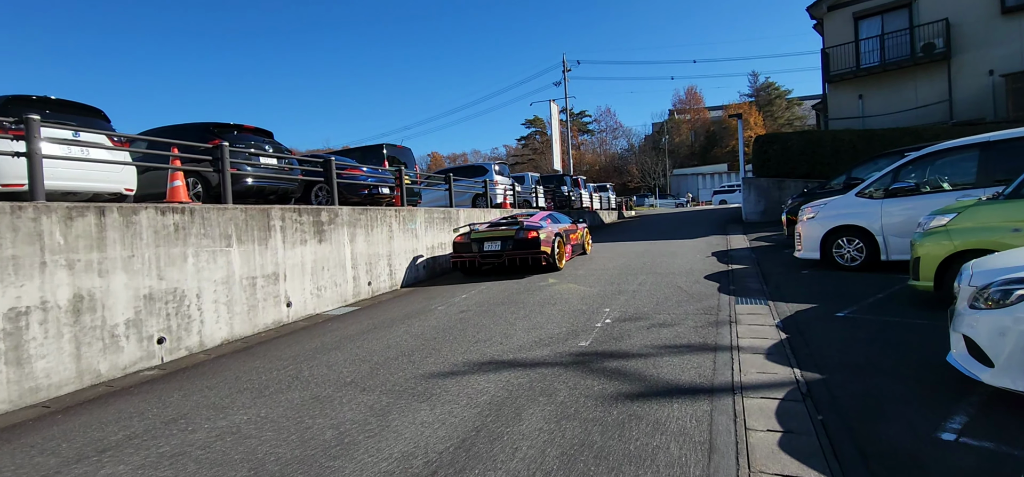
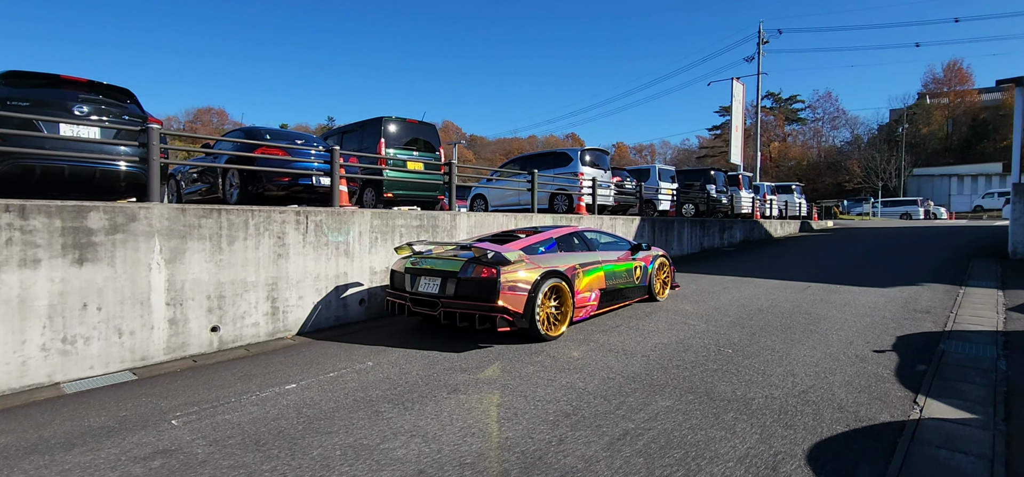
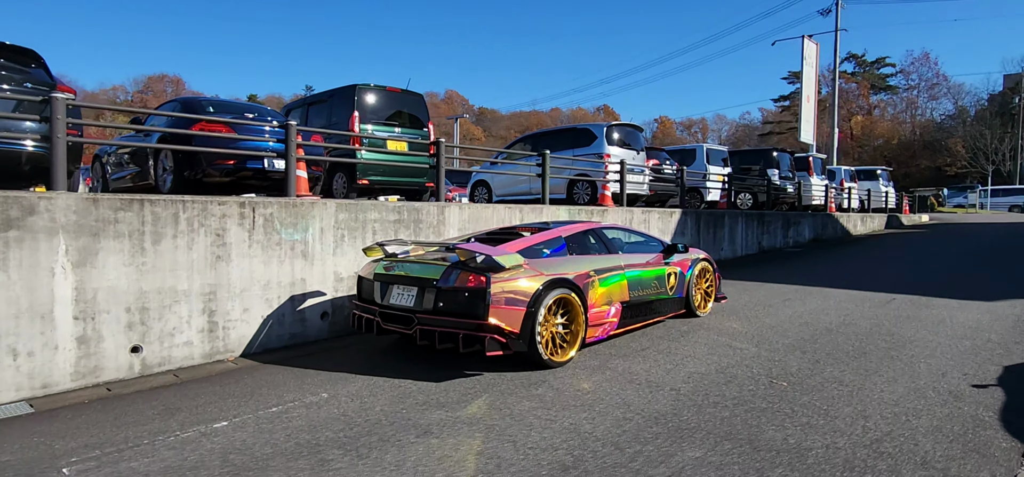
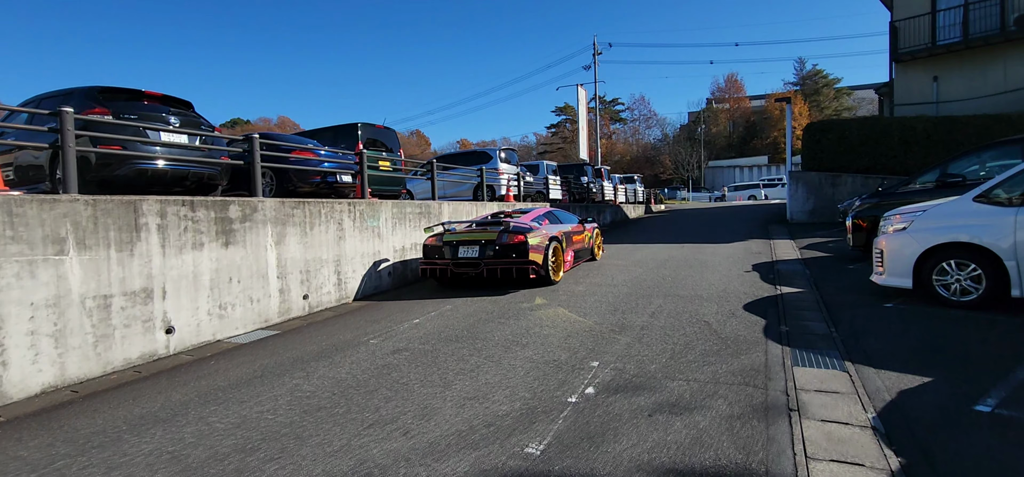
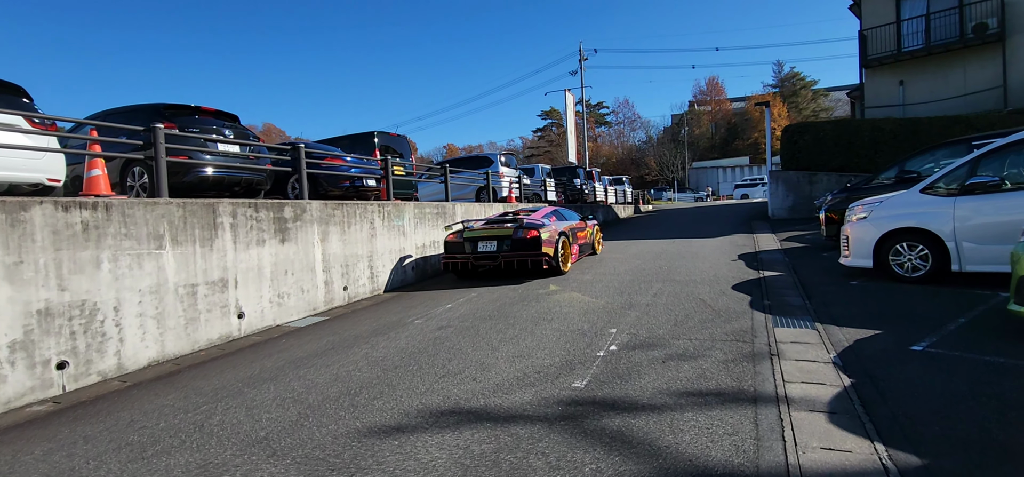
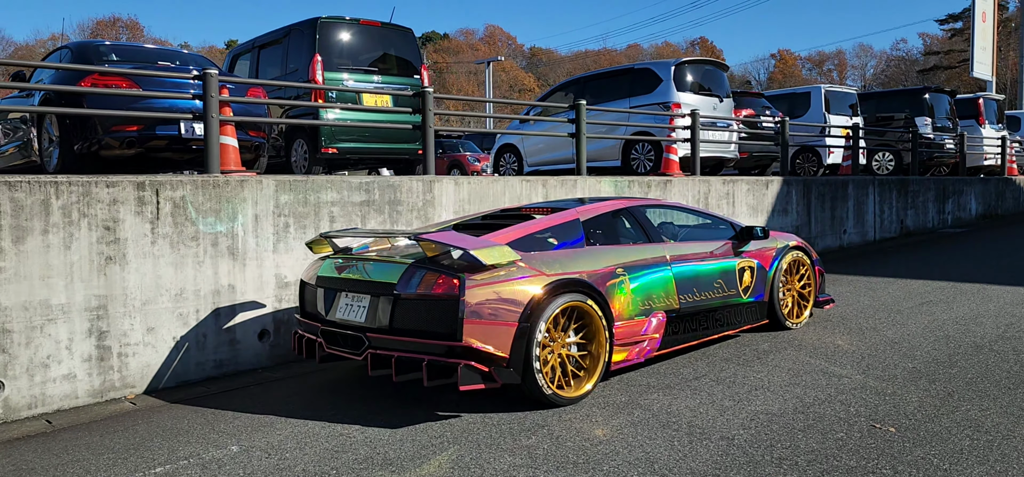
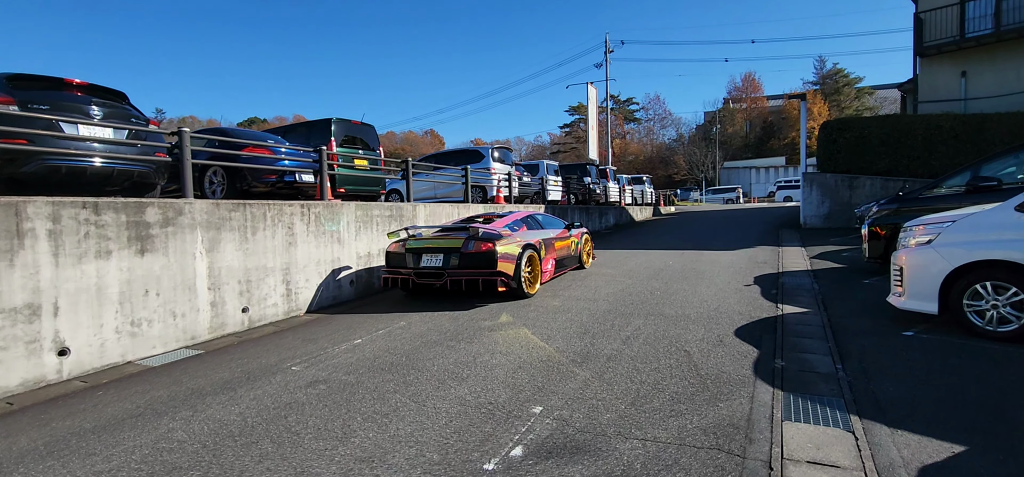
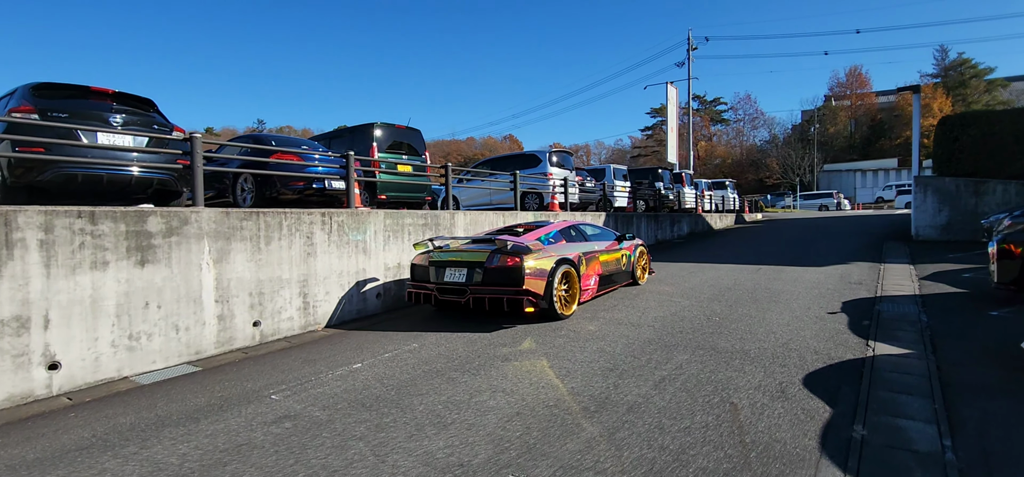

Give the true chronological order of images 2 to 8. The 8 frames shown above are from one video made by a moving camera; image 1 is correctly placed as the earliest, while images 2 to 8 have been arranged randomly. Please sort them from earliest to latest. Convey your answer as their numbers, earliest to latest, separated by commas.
5, 4, 7, 8, 2, 3, 6
